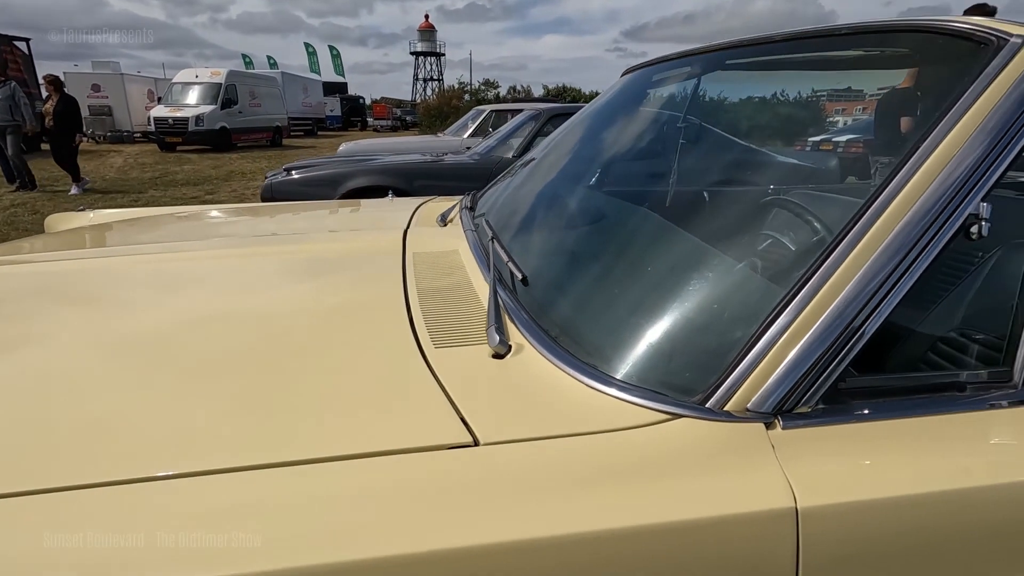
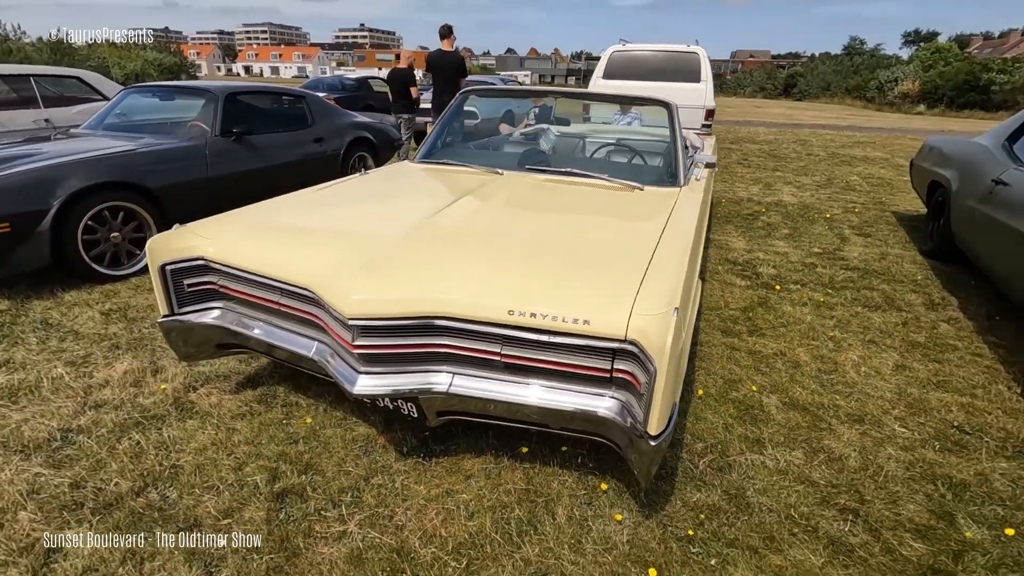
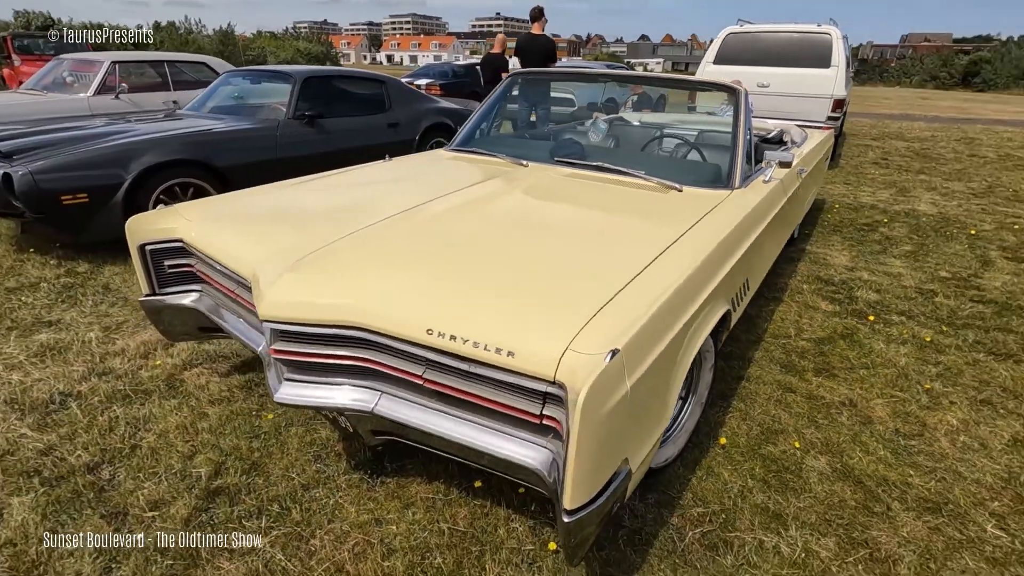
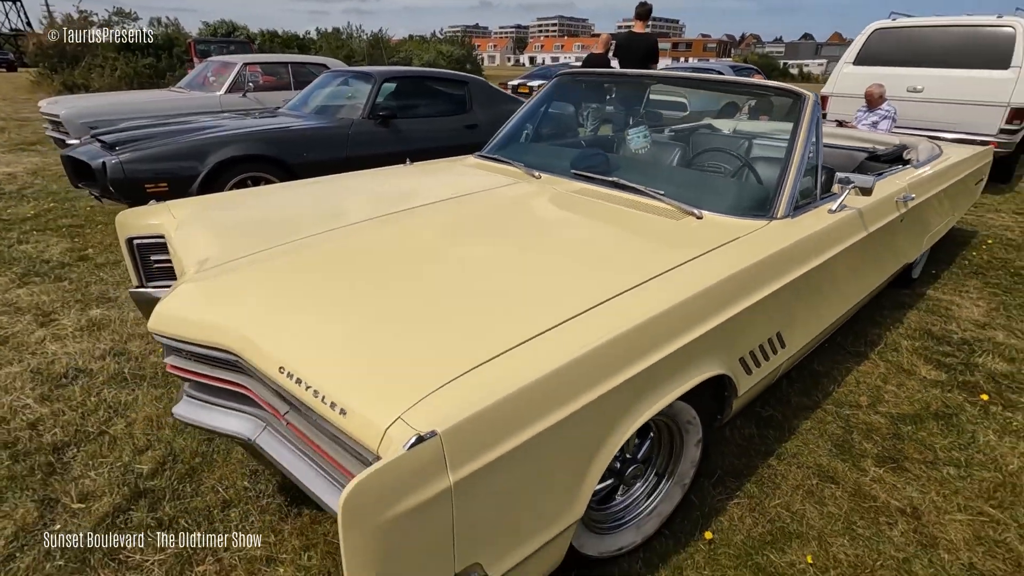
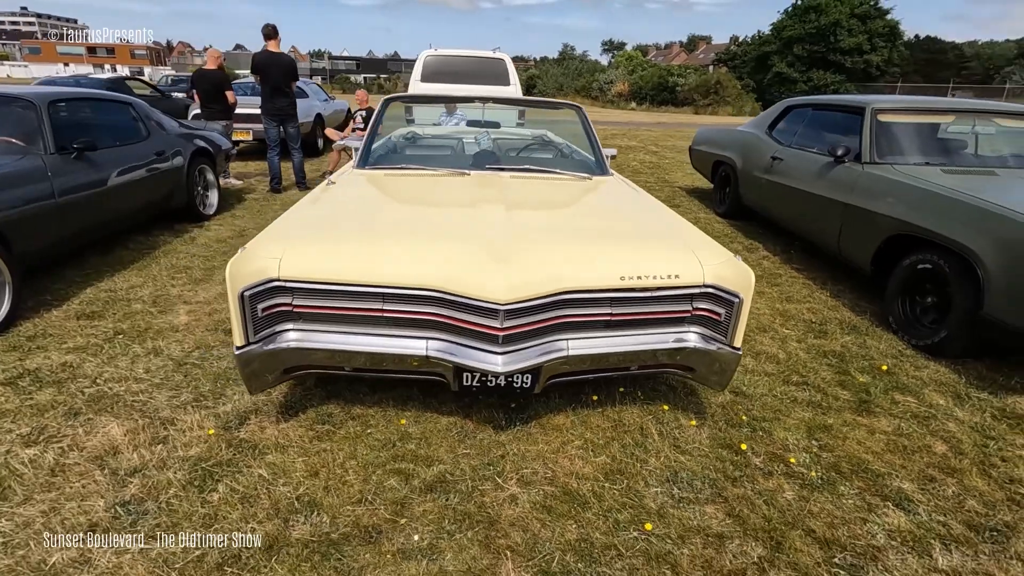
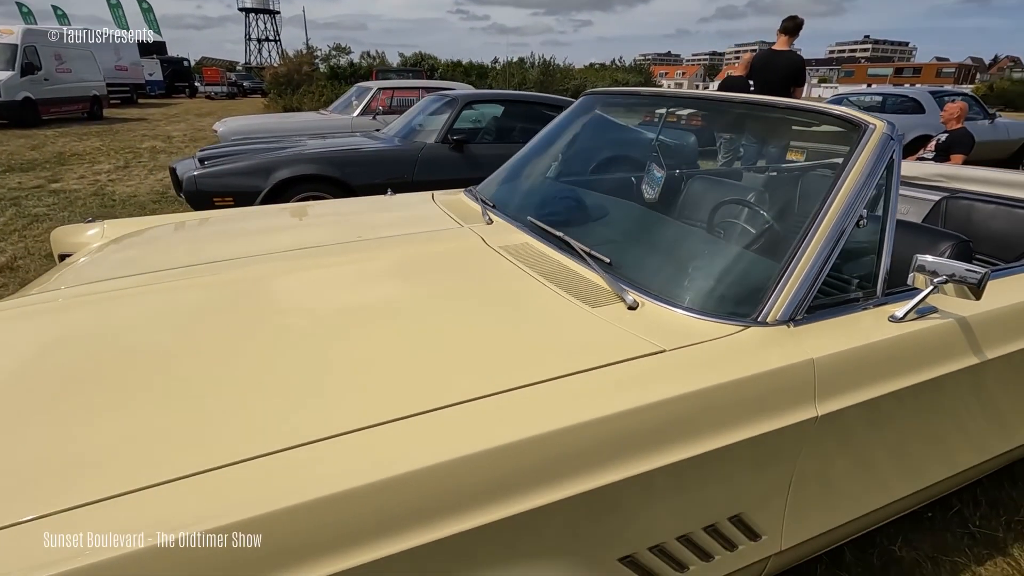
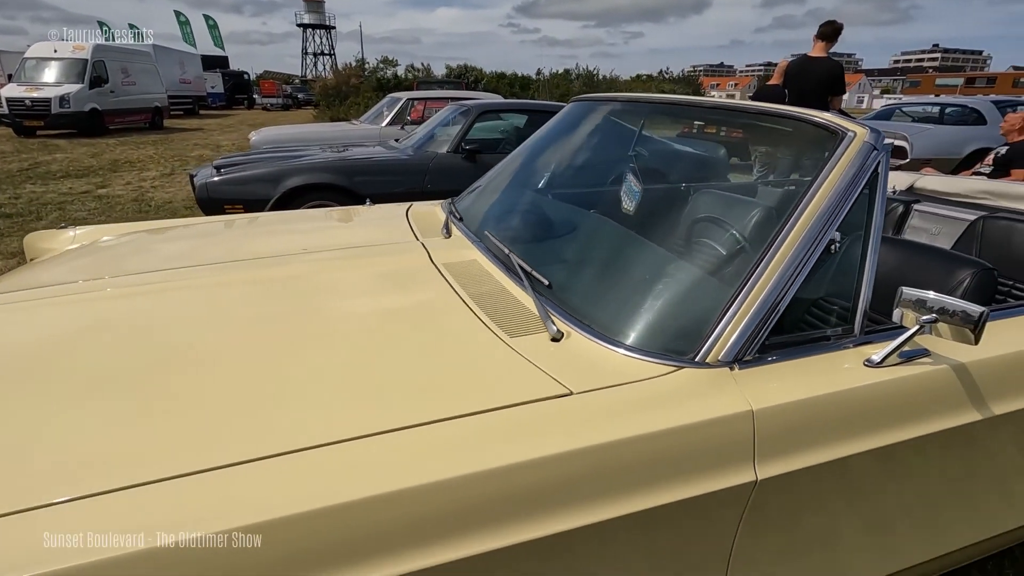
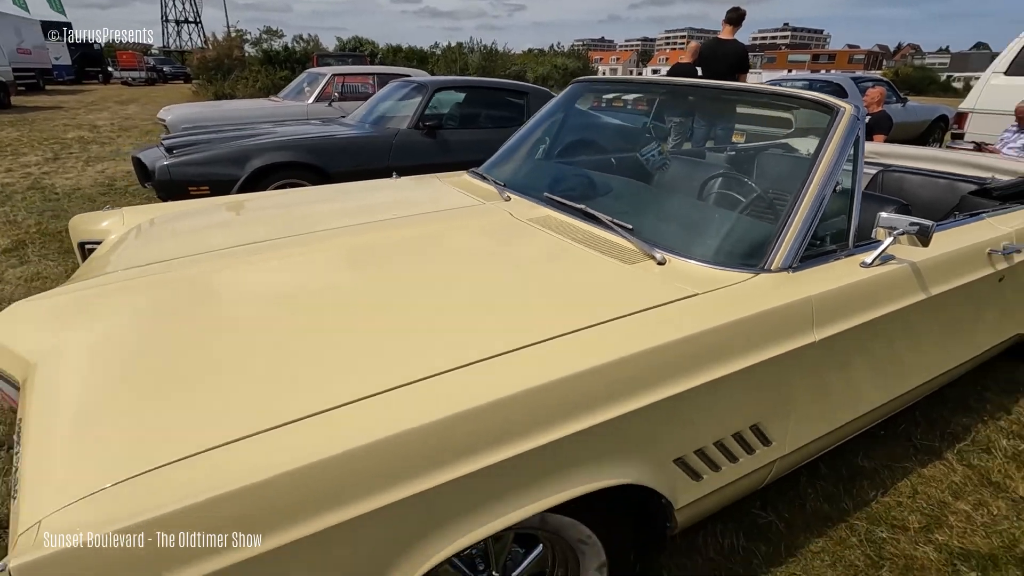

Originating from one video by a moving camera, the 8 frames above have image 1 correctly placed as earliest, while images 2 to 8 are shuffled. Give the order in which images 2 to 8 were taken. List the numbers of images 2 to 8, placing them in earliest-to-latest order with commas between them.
7, 6, 8, 4, 3, 2, 5
